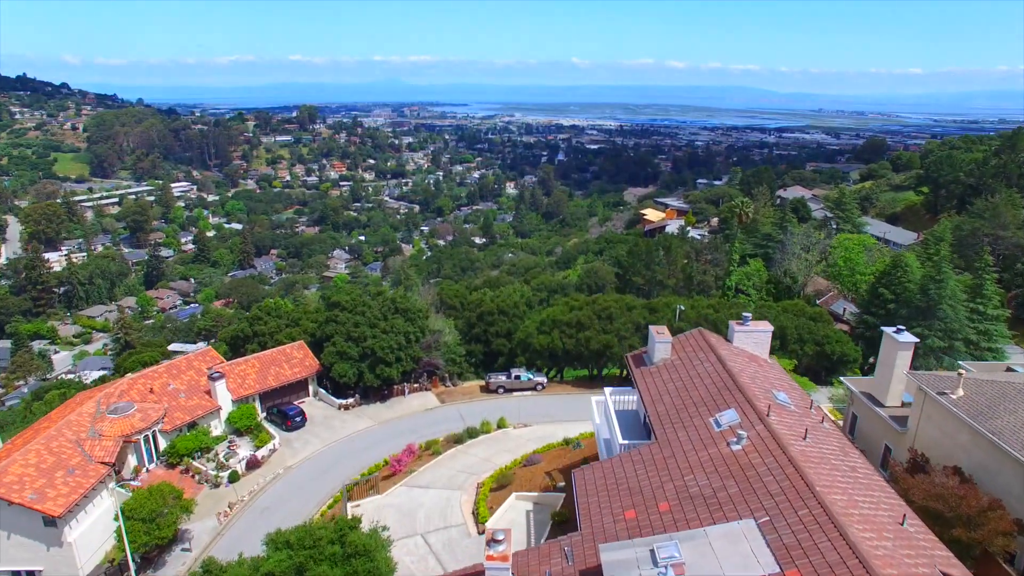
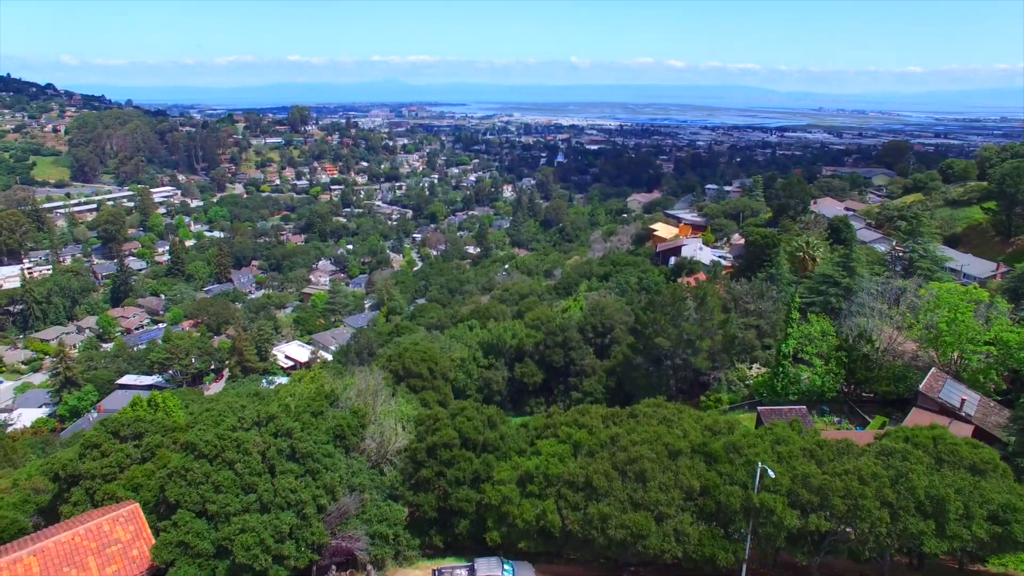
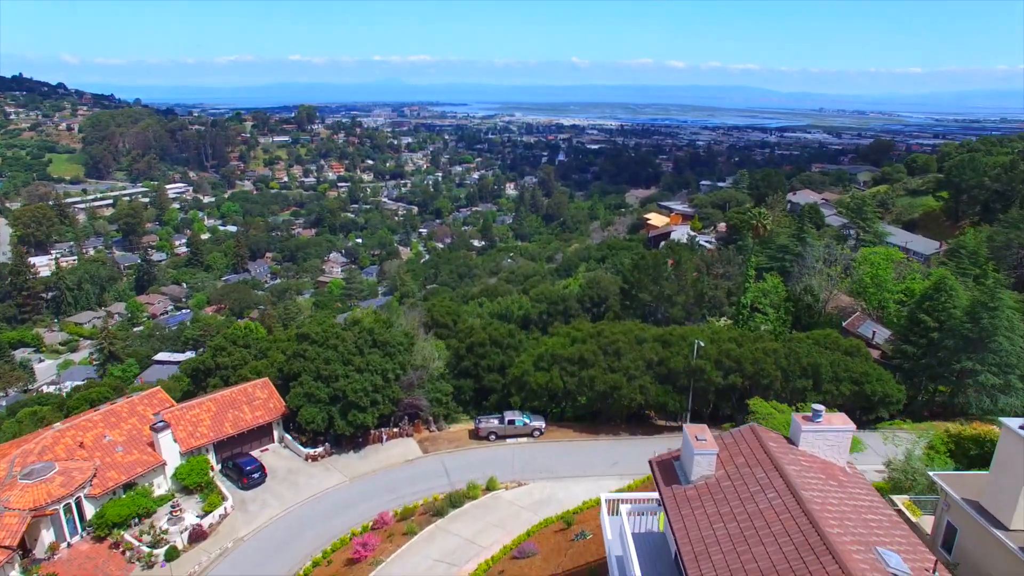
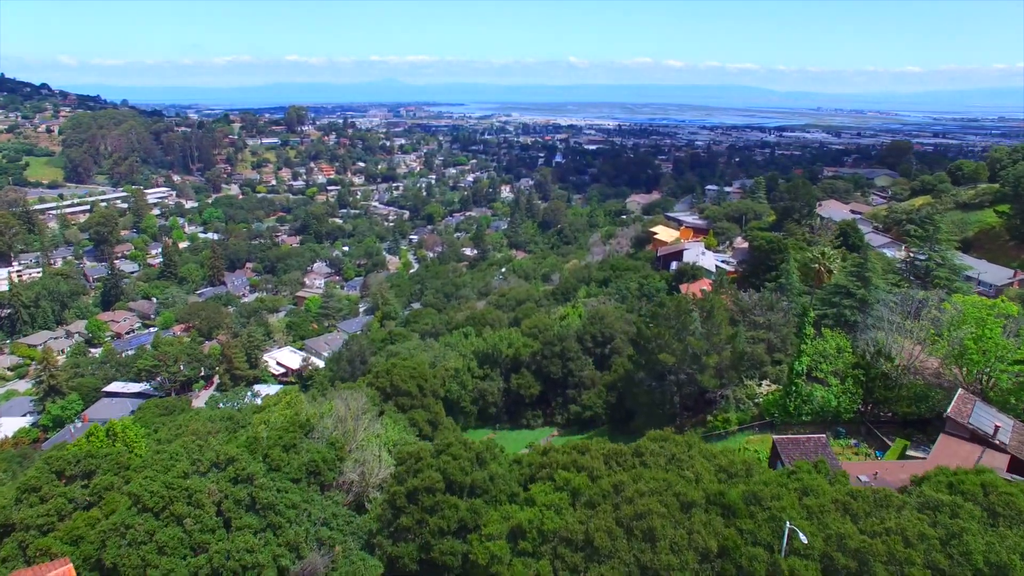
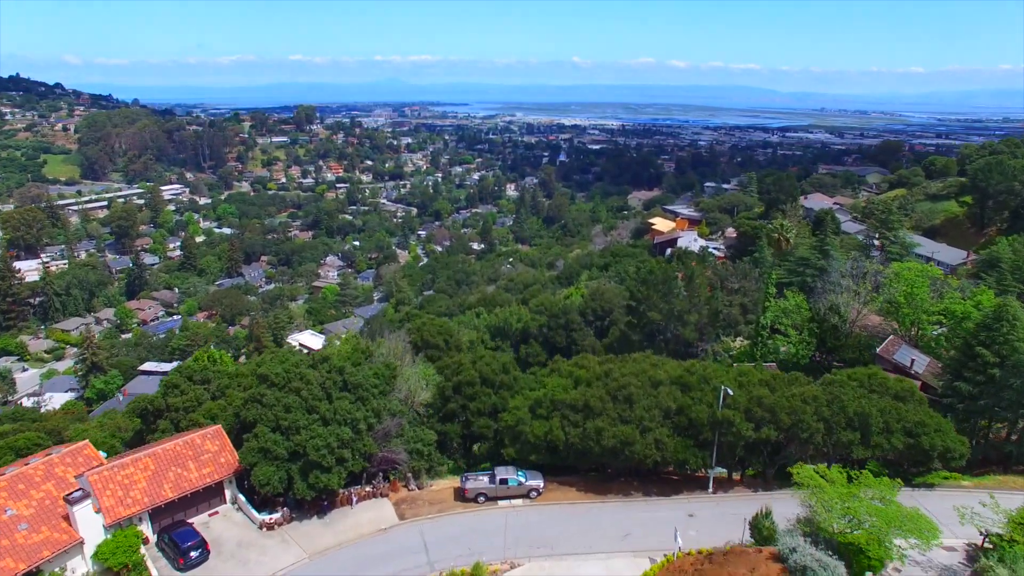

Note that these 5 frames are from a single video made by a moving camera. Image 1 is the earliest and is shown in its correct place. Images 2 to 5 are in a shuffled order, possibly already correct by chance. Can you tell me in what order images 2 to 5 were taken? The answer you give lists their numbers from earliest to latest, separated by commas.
3, 5, 2, 4
